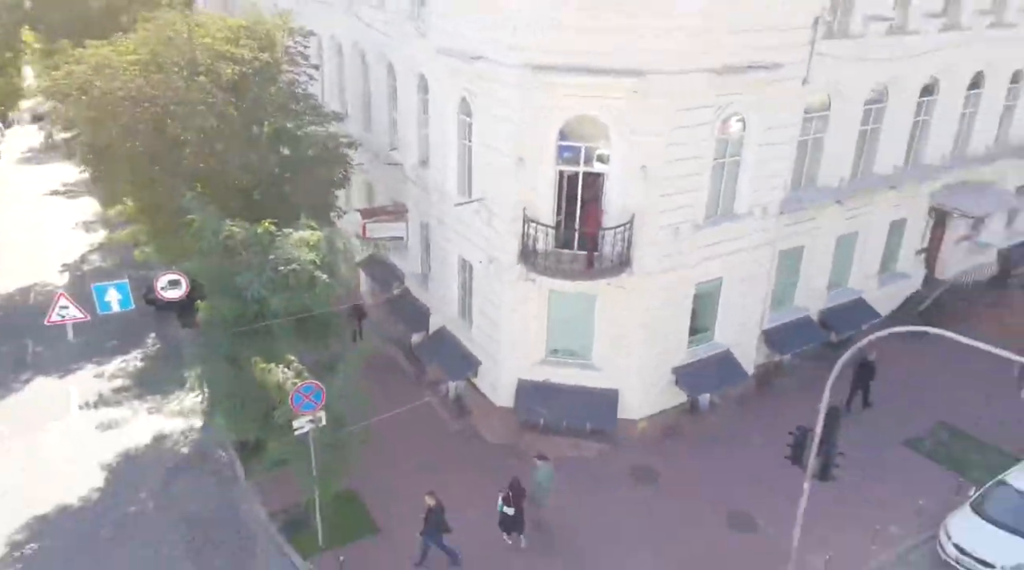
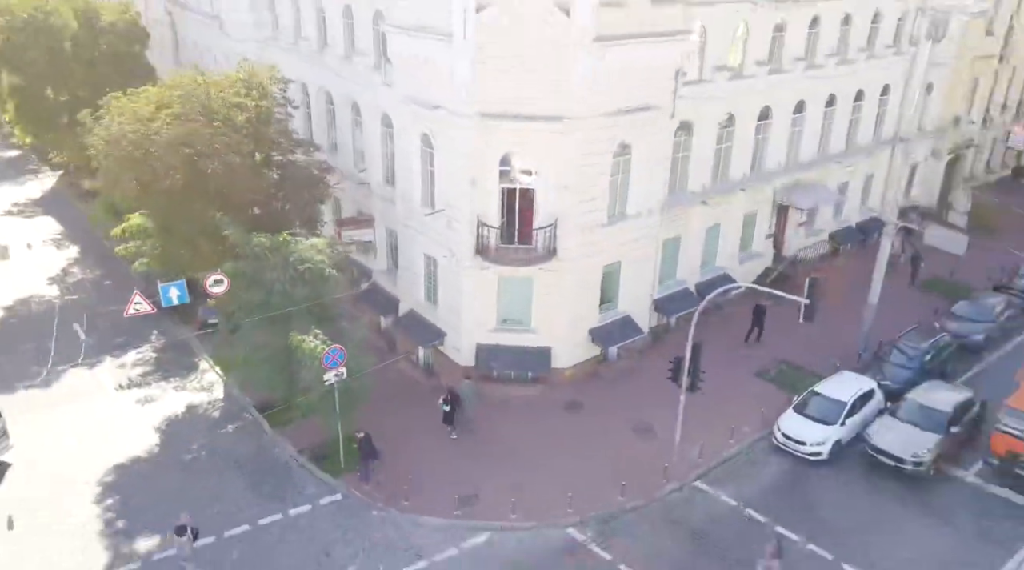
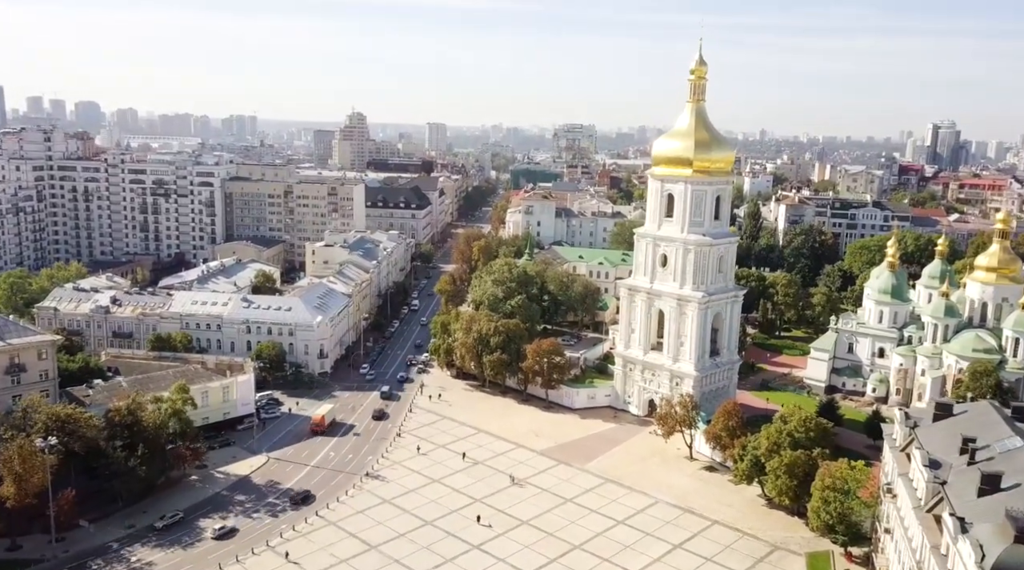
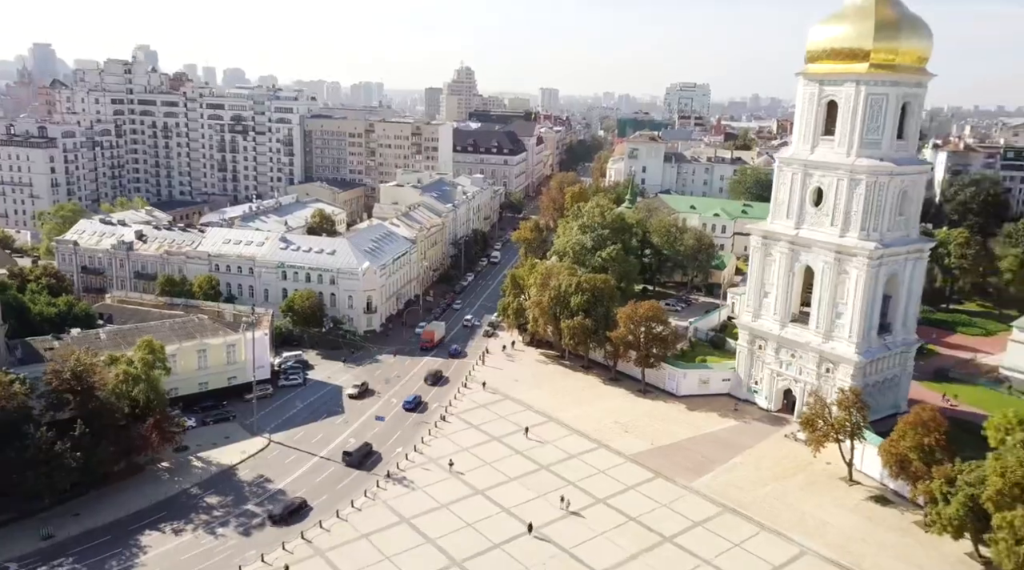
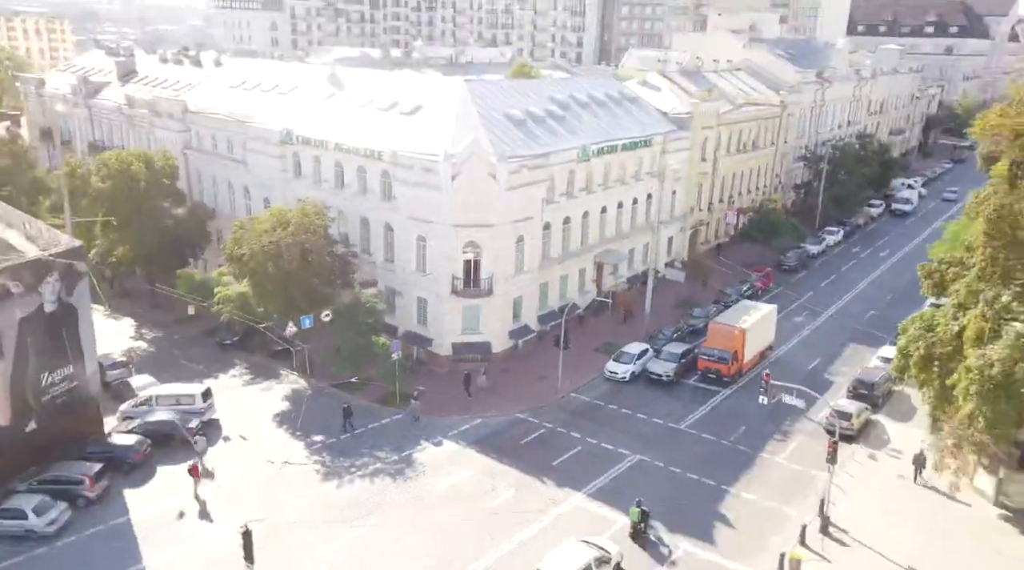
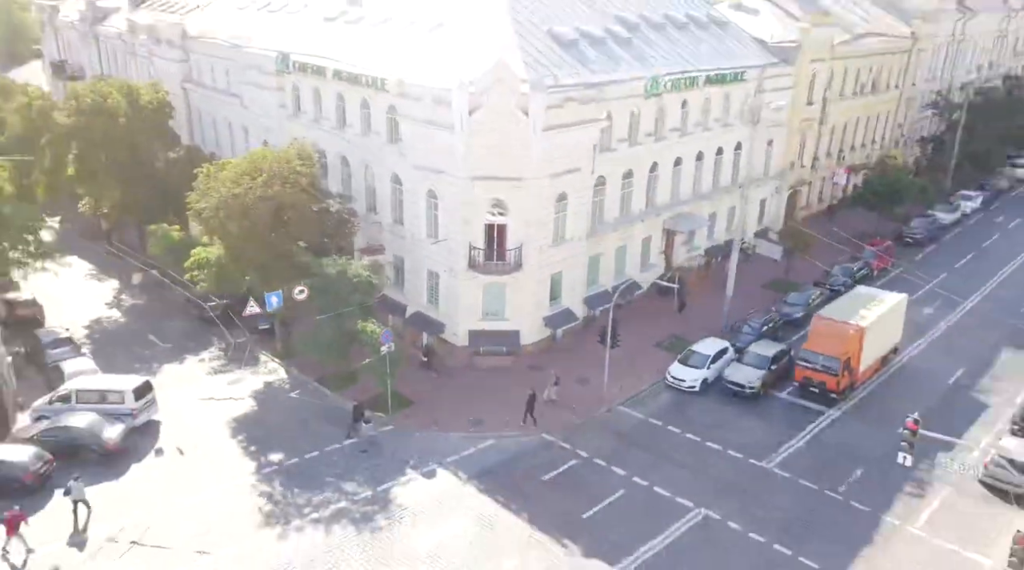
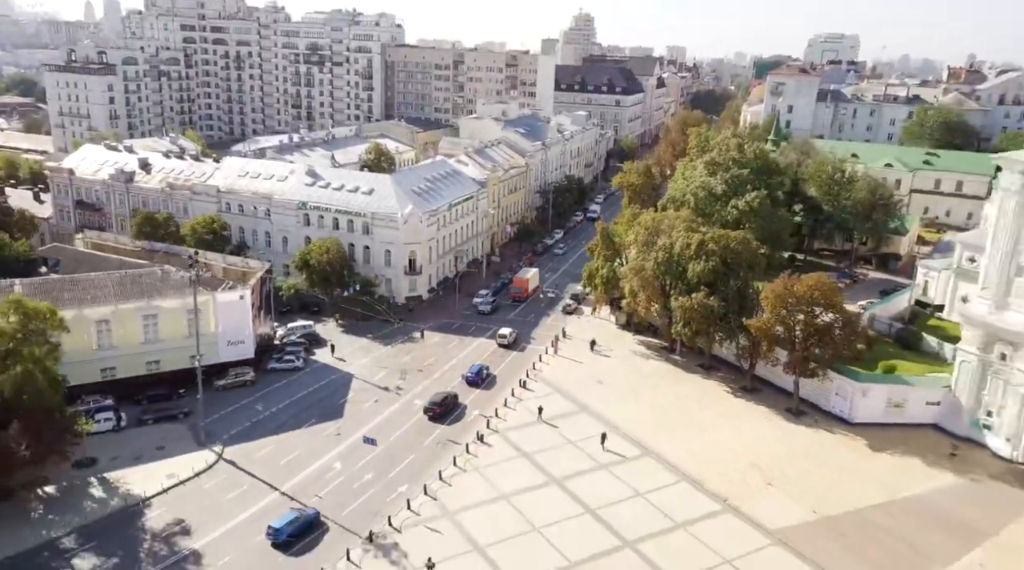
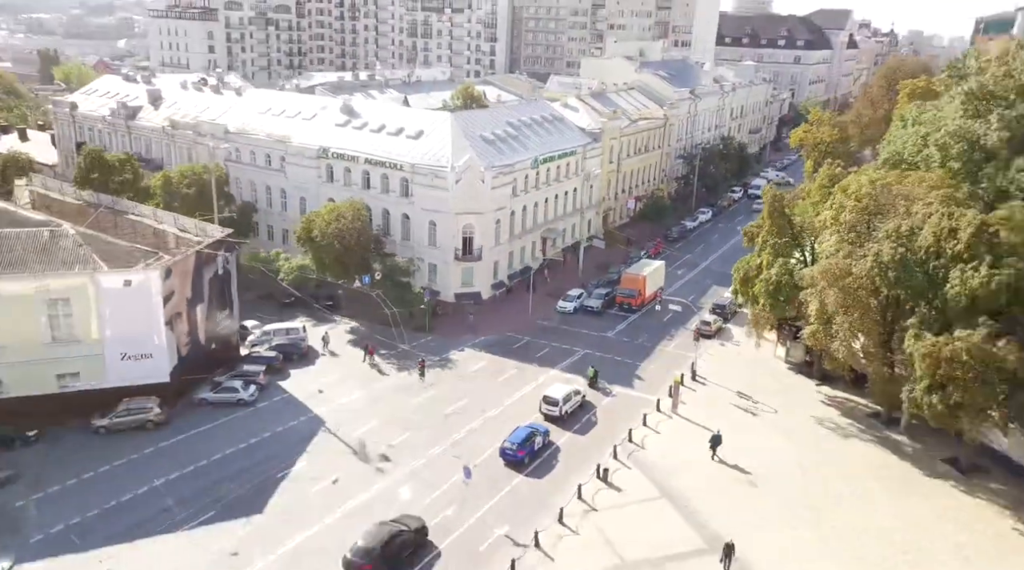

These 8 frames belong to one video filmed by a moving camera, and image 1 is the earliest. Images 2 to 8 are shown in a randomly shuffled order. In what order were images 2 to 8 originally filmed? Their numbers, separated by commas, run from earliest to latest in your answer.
2, 6, 5, 8, 7, 4, 3
